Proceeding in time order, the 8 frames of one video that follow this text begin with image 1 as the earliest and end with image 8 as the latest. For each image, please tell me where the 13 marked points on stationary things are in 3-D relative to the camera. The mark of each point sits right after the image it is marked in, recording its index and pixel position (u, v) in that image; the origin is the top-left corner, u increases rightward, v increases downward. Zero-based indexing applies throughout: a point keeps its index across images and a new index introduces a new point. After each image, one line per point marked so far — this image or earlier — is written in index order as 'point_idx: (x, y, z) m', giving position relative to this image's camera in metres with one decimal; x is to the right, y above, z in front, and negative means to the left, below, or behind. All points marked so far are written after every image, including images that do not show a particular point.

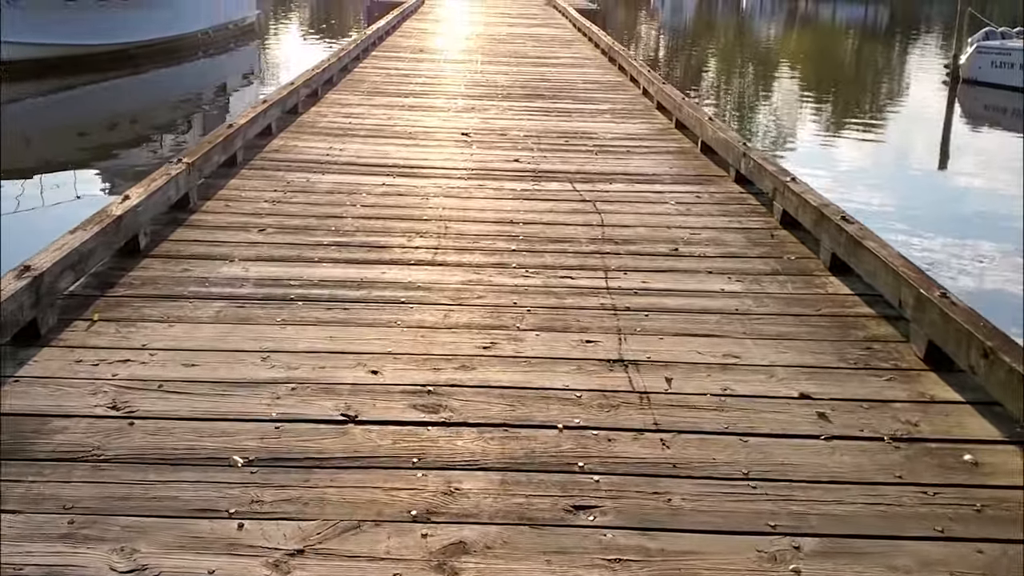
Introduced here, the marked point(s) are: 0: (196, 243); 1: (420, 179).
0: (-1.0, +0.1, +3.0) m
1: (-0.4, +0.4, +4.0) m
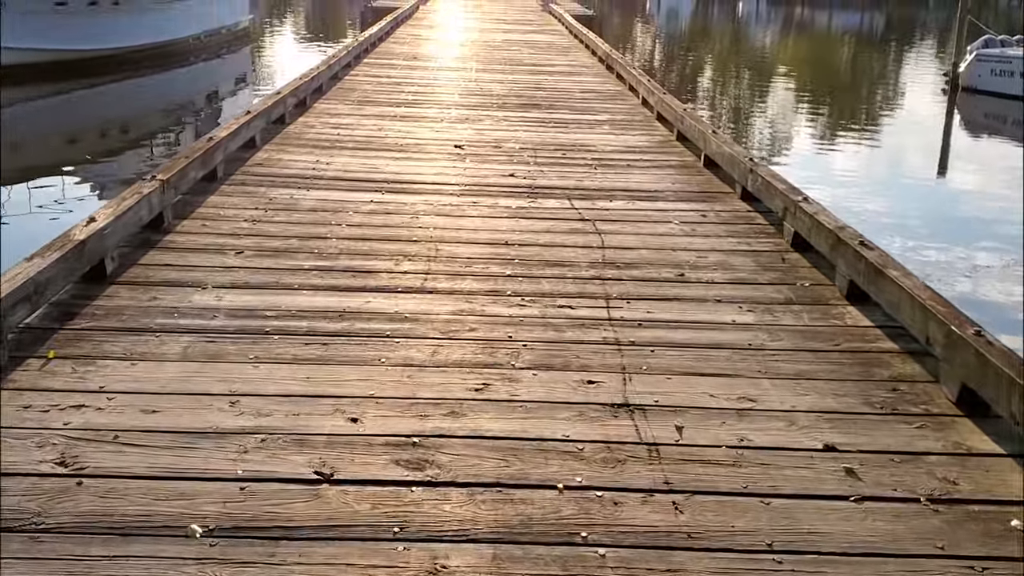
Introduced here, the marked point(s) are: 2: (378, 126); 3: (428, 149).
0: (-1.0, +0.1, +2.8) m
1: (-0.4, +0.4, +3.8) m
2: (-0.7, +0.9, +5.3) m
3: (-0.4, +0.7, +4.8) m
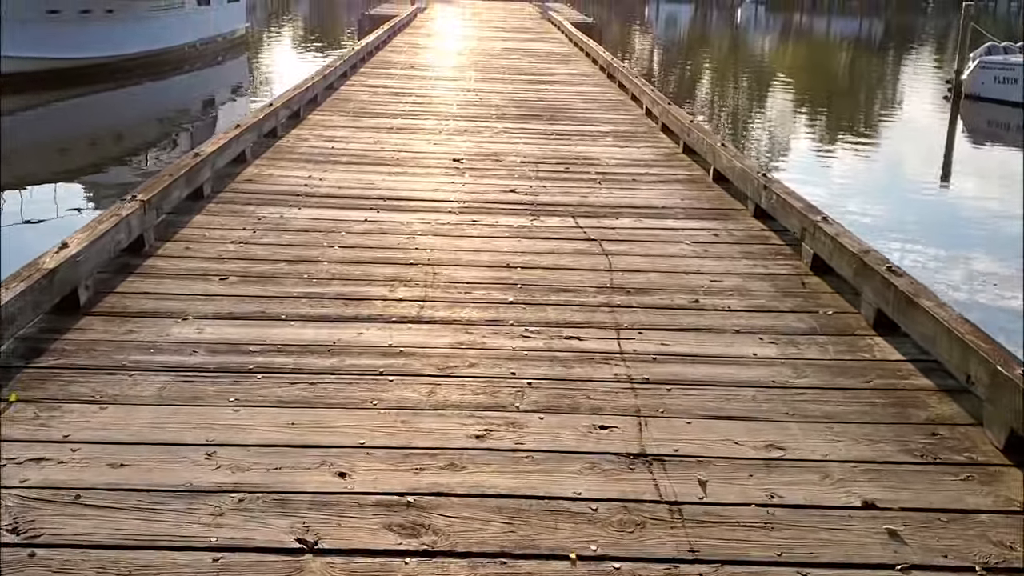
0: (-1.0, 0.0, +2.7) m
1: (-0.4, +0.3, +3.7) m
2: (-0.7, +0.8, +5.1) m
3: (-0.4, +0.6, +4.6) m
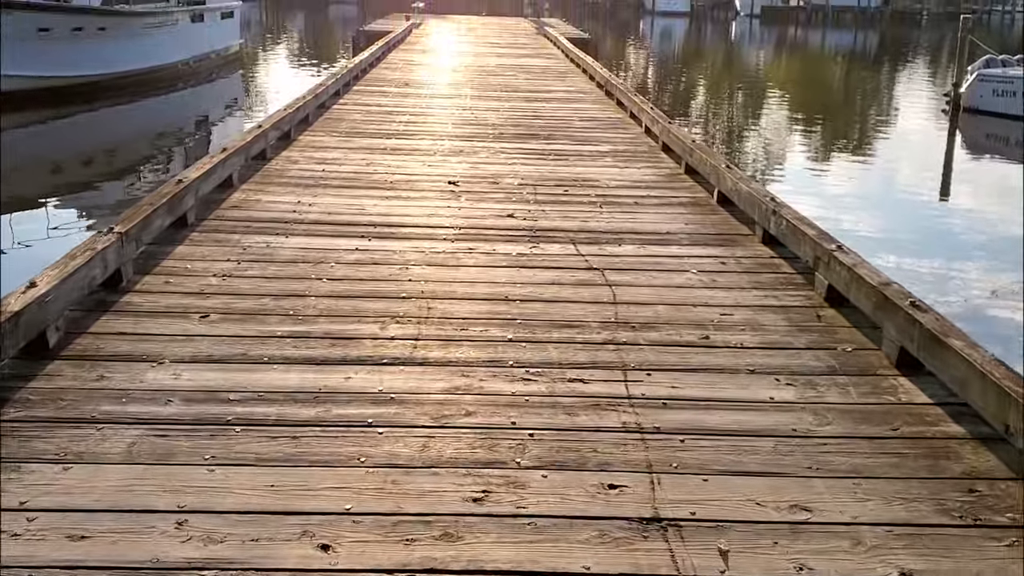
0: (-1.0, -0.1, +2.5) m
1: (-0.4, +0.2, +3.5) m
2: (-0.7, +0.6, +5.0) m
3: (-0.4, +0.4, +4.4) m
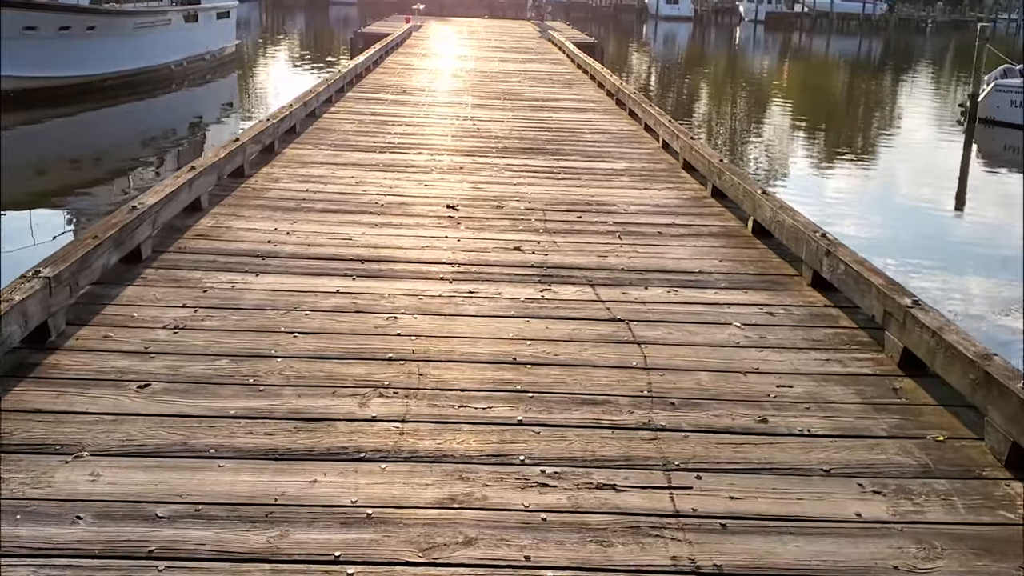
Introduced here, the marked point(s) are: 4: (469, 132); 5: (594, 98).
0: (-0.9, -0.3, +2.0) m
1: (-0.4, 0.0, +3.0) m
2: (-0.7, +0.5, +4.5) m
3: (-0.4, +0.3, +3.9) m
4: (-0.3, +0.9, +6.0) m
5: (+0.6, +1.5, +7.9) m
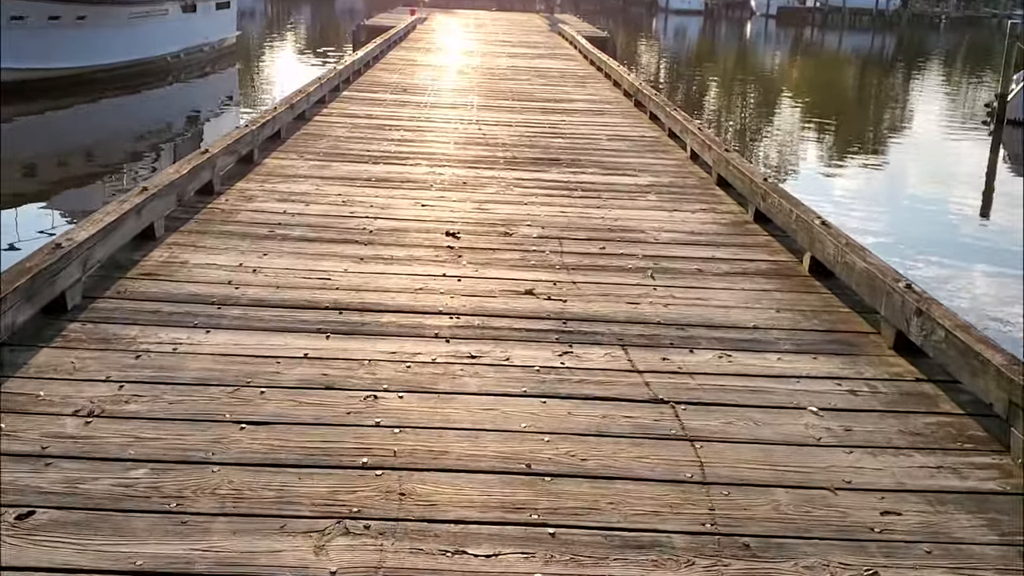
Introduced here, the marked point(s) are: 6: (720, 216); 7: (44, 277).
0: (-0.9, -0.4, +1.4) m
1: (-0.3, -0.1, +2.4) m
2: (-0.7, +0.4, +3.9) m
3: (-0.3, +0.2, +3.3) m
4: (-0.2, +0.8, +5.4) m
5: (+0.7, +1.4, +7.3) m
6: (+0.8, +0.3, +3.9) m
7: (-1.1, 0.0, +2.3) m
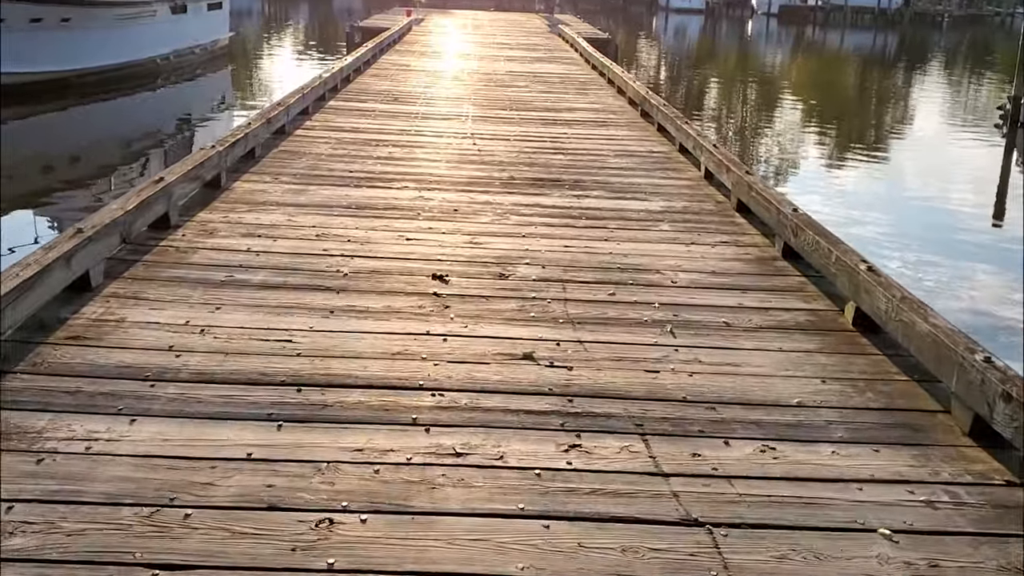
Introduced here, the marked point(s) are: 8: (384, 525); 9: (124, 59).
0: (-0.9, -0.6, +1.0) m
1: (-0.3, -0.3, +2.0) m
2: (-0.7, +0.2, +3.5) m
3: (-0.4, 0.0, +2.9) m
4: (-0.2, +0.7, +4.9) m
5: (+0.7, +1.2, +6.9) m
6: (+0.8, +0.1, +3.4) m
7: (-1.1, -0.1, +1.9) m
8: (-0.2, -0.4, +1.6) m
9: (-5.9, +3.5, +15.4) m
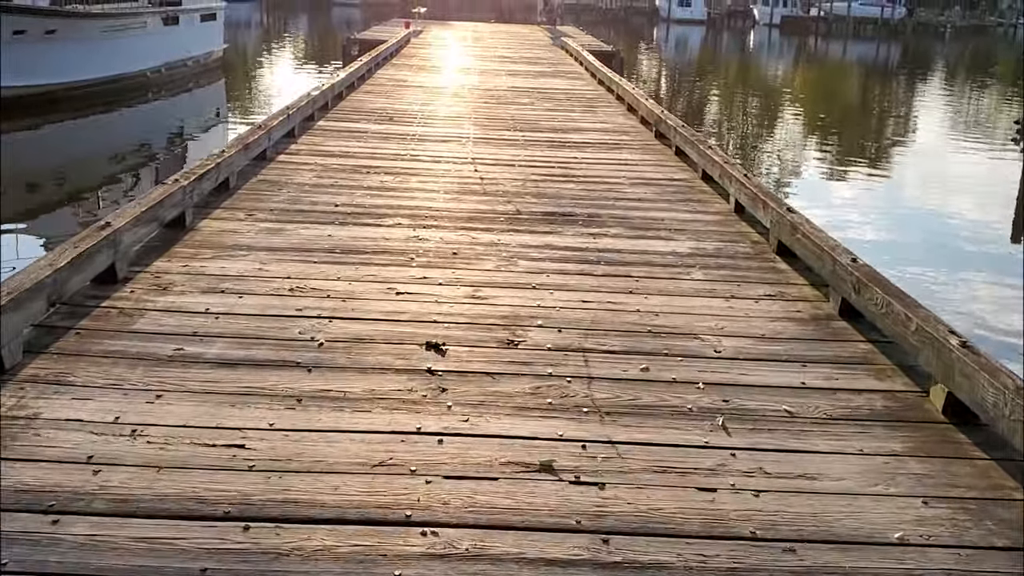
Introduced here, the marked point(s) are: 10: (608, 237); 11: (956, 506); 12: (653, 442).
0: (-0.9, -0.7, +0.5) m
1: (-0.3, -0.4, +1.5) m
2: (-0.6, 0.0, +2.9) m
3: (-0.3, -0.2, +2.4) m
4: (-0.2, +0.5, +4.4) m
5: (+0.7, +1.0, +6.4) m
6: (+0.8, -0.1, +2.9) m
7: (-1.1, -0.3, +1.4) m
8: (-0.2, -0.6, +1.1) m
9: (-5.9, +3.2, +14.9) m
10: (+0.3, +0.2, +3.7) m
11: (+0.8, -0.4, +1.8) m
12: (+0.3, -0.3, +2.0) m
